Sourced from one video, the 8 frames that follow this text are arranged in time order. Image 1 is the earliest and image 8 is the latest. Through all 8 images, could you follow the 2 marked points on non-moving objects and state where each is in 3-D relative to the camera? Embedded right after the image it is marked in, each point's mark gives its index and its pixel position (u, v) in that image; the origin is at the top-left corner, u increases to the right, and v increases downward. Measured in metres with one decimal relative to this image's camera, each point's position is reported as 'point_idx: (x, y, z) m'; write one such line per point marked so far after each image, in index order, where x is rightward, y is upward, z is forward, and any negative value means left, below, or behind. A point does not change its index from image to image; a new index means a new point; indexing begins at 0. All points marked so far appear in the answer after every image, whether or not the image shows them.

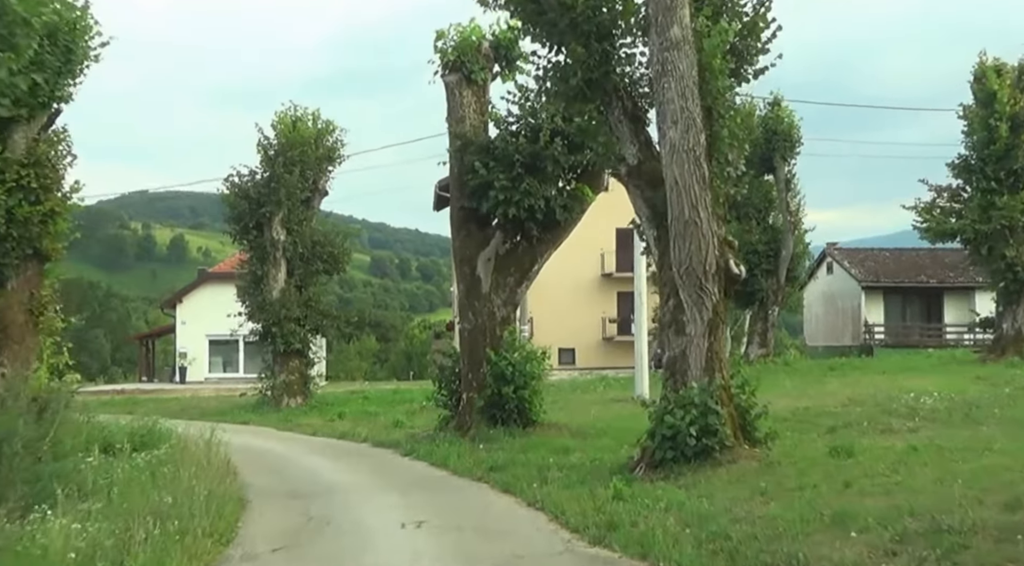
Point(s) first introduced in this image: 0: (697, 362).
0: (+2.0, -0.9, +13.0) m
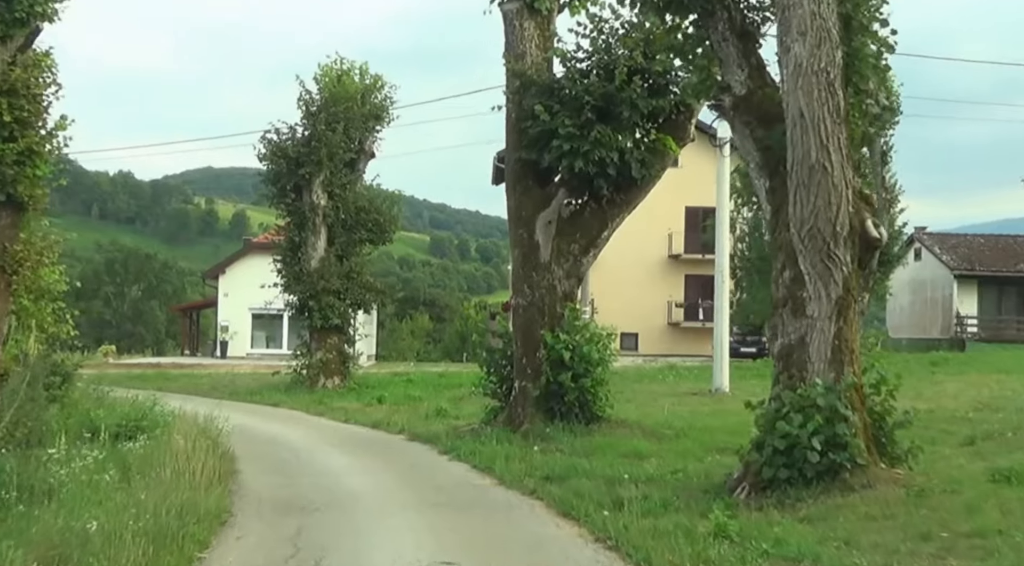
0: (+2.6, -0.6, +9.8) m
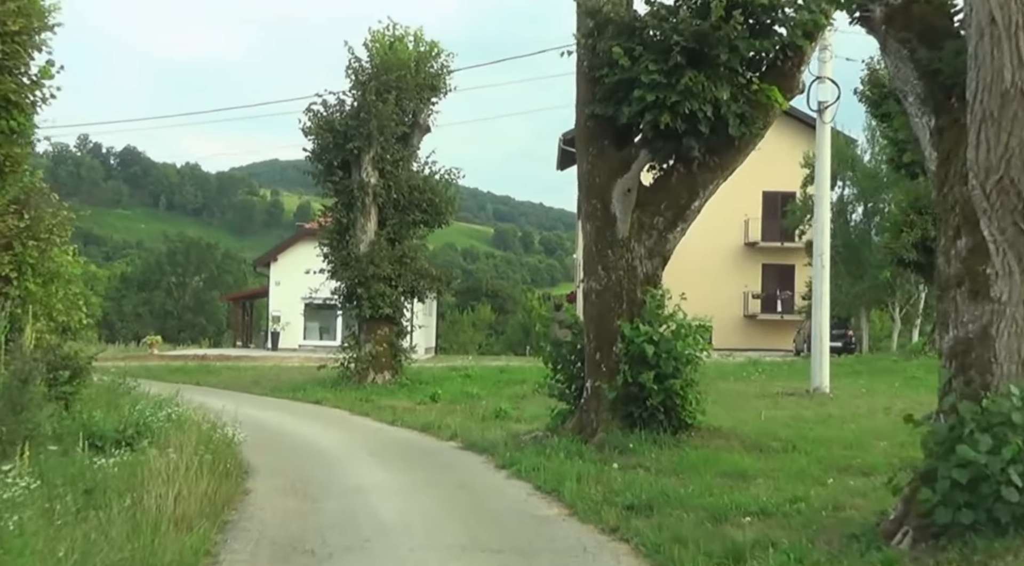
0: (+3.1, -0.4, +7.1) m
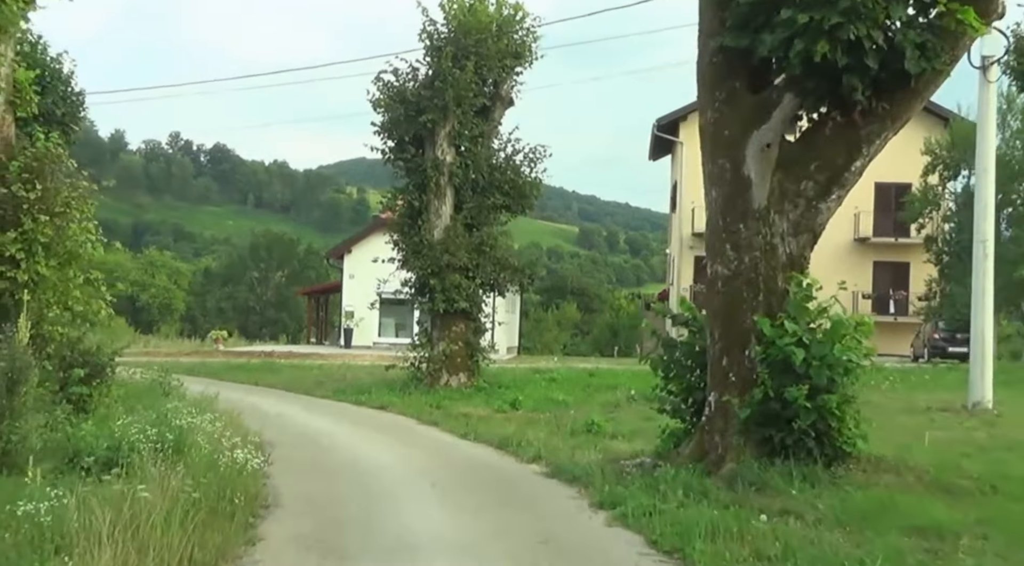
0: (+3.5, -0.3, +4.0) m
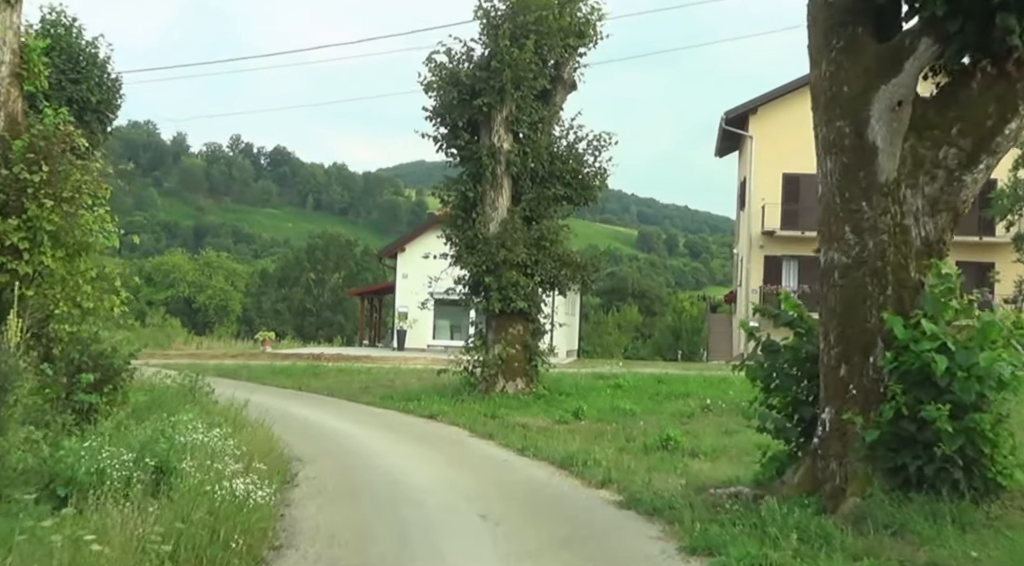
0: (+3.7, -0.2, +2.0) m
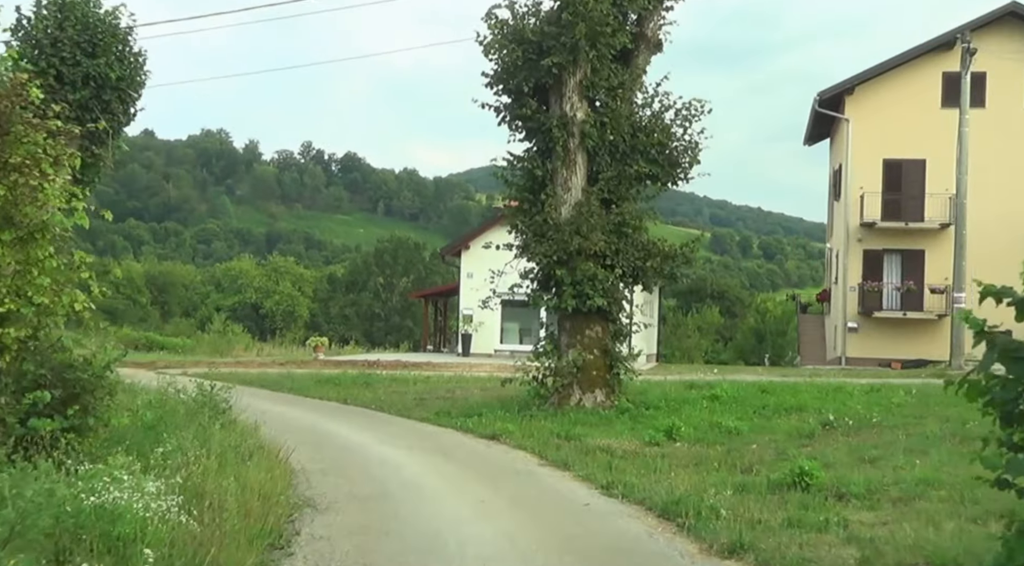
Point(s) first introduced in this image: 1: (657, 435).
0: (+3.7, 0.0, -1.4) m
1: (+1.8, -1.9, +14.7) m
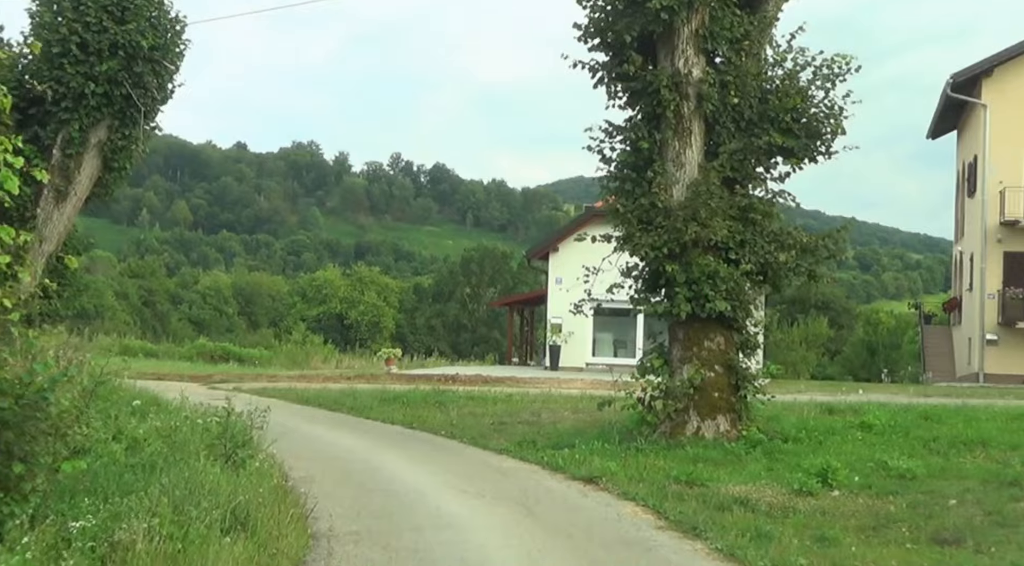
0: (+3.4, +0.2, -5.1) m
1: (+2.8, -1.8, +11.1) m
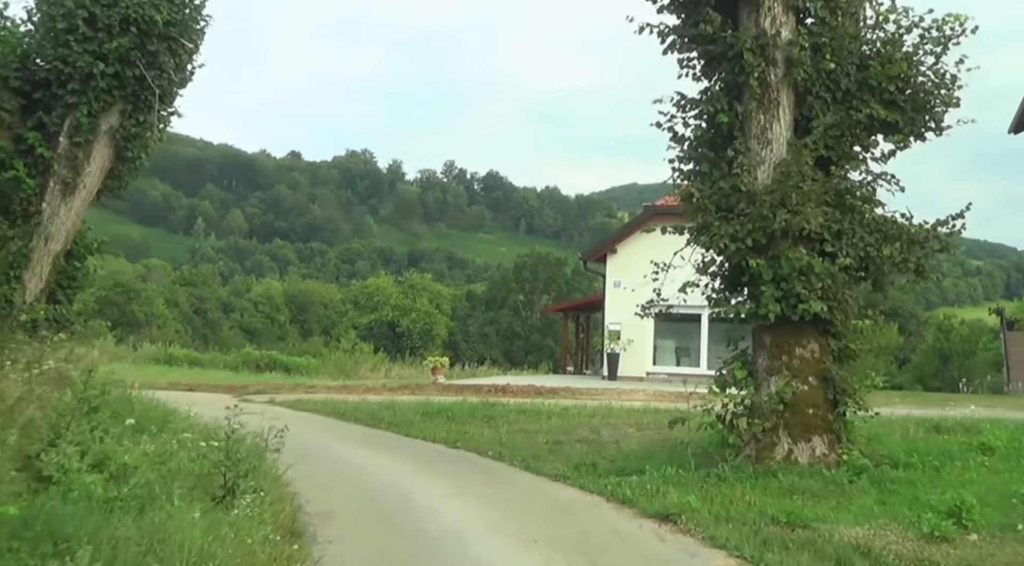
0: (+3.1, +0.4, -7.3) m
1: (+3.2, -1.8, +8.9) m
